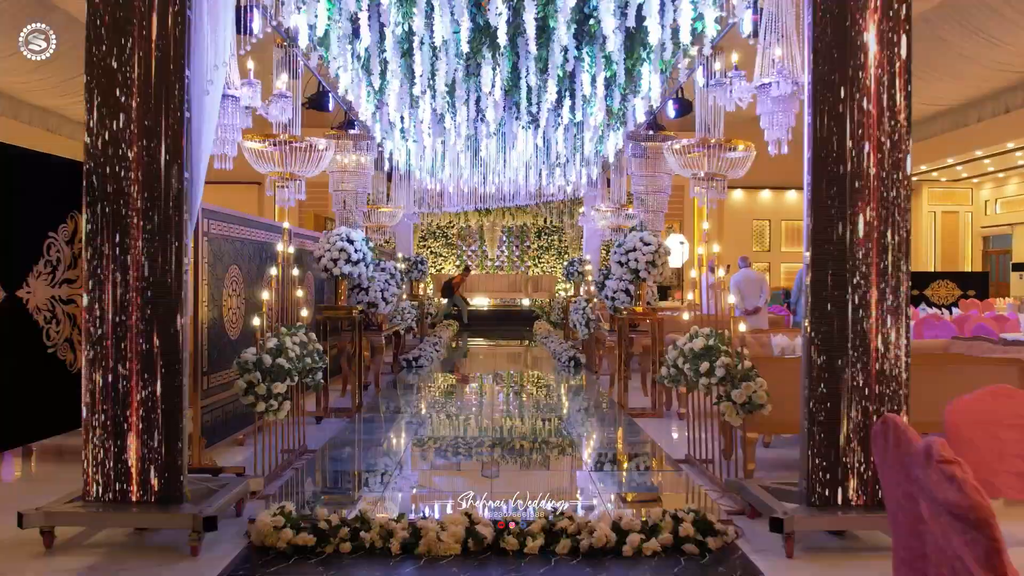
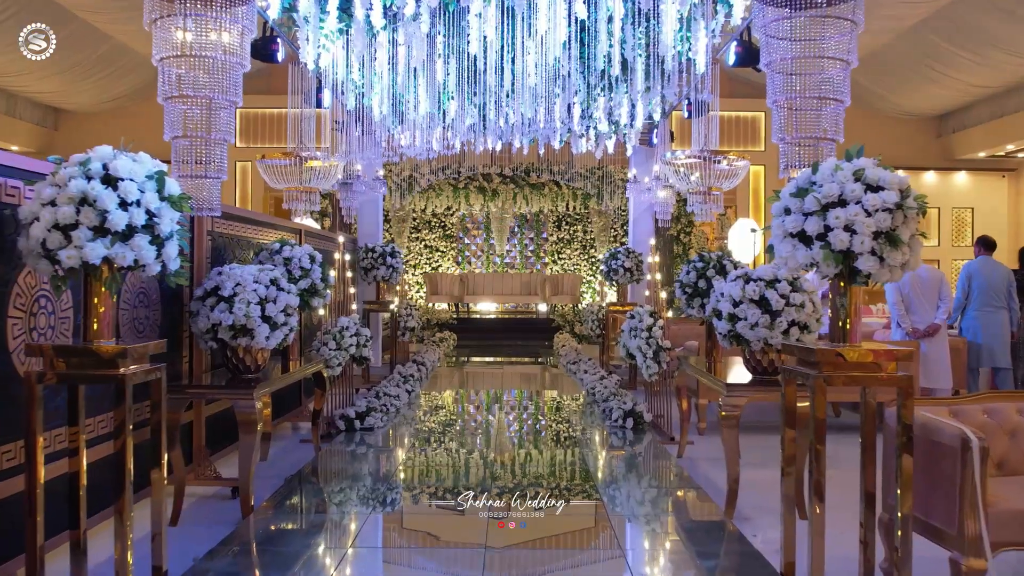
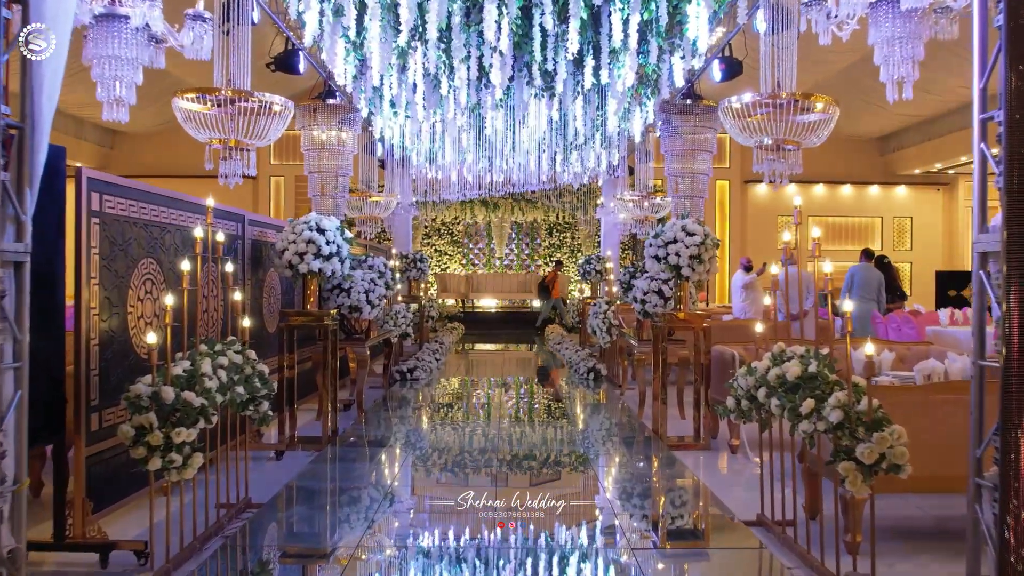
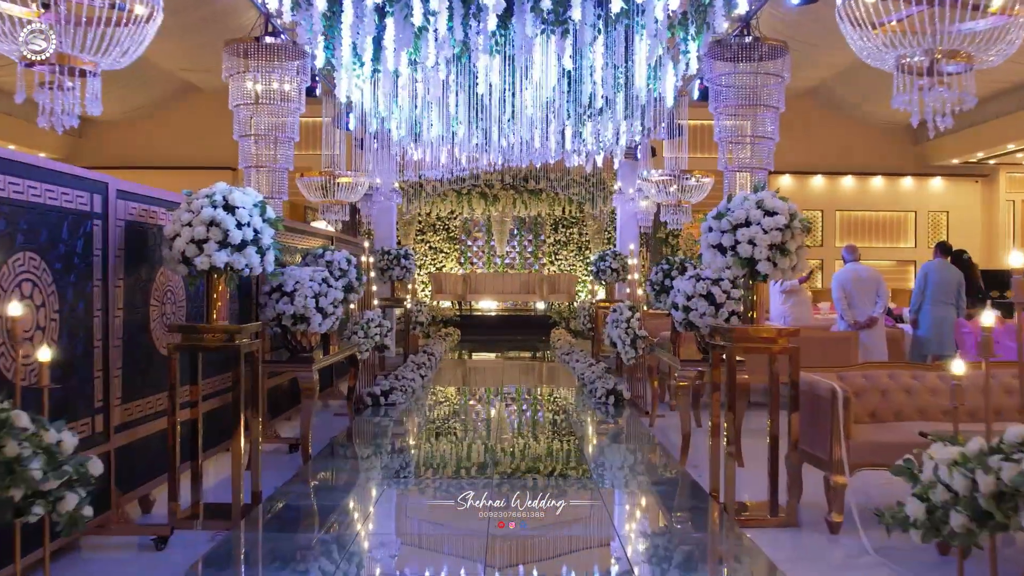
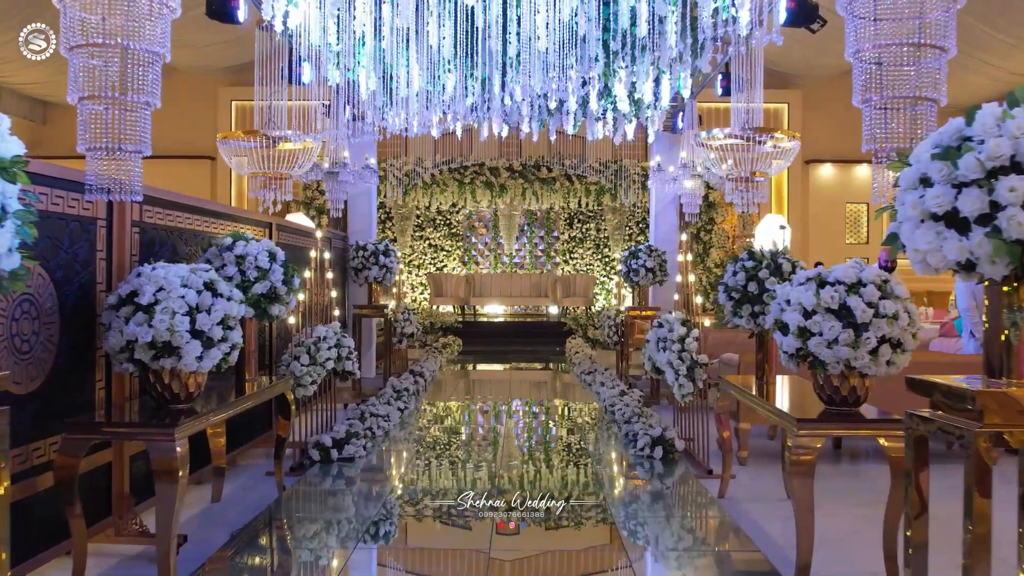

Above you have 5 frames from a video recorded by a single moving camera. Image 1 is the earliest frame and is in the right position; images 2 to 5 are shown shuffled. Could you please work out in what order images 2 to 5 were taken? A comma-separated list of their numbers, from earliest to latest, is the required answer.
3, 4, 2, 5
